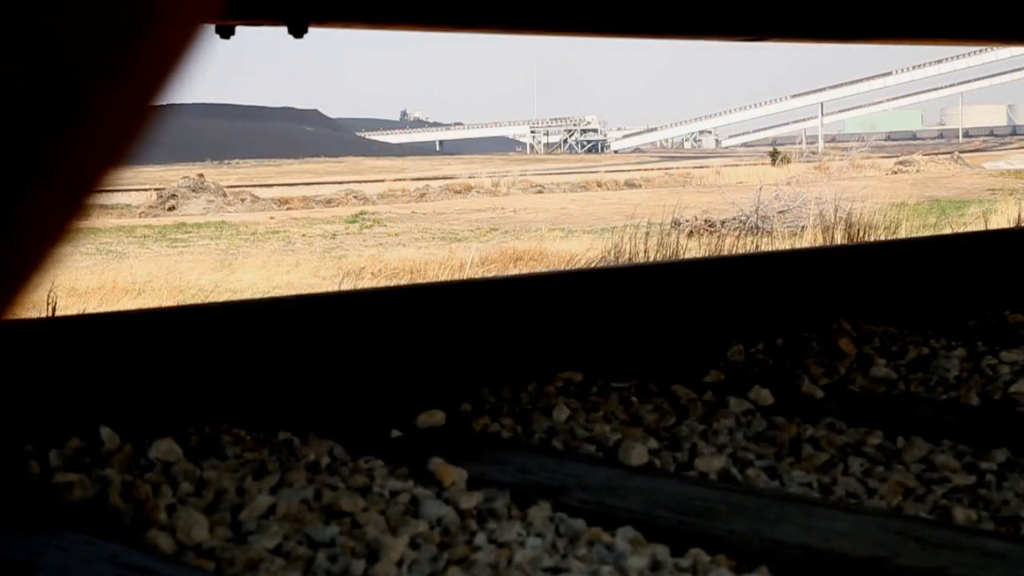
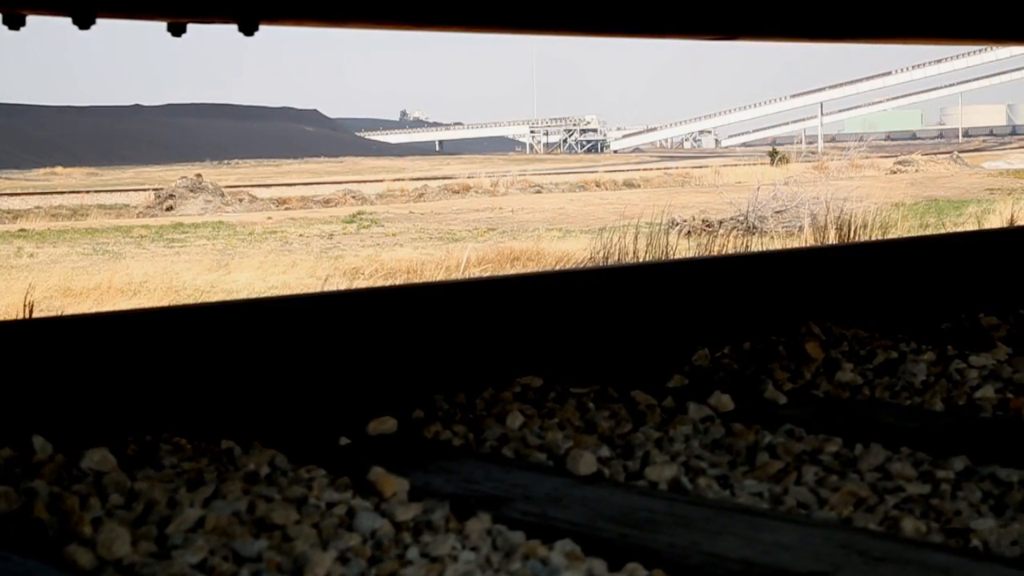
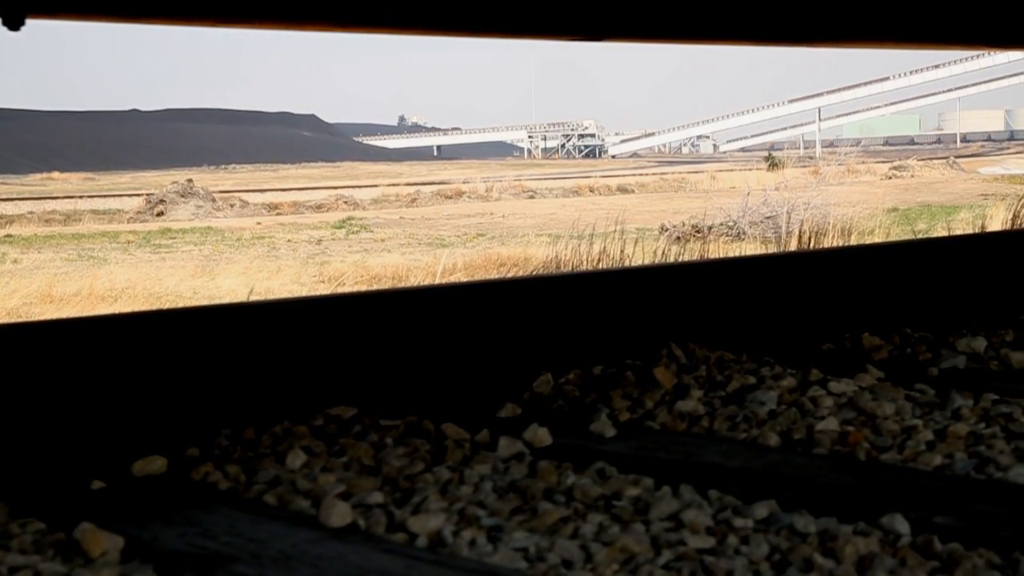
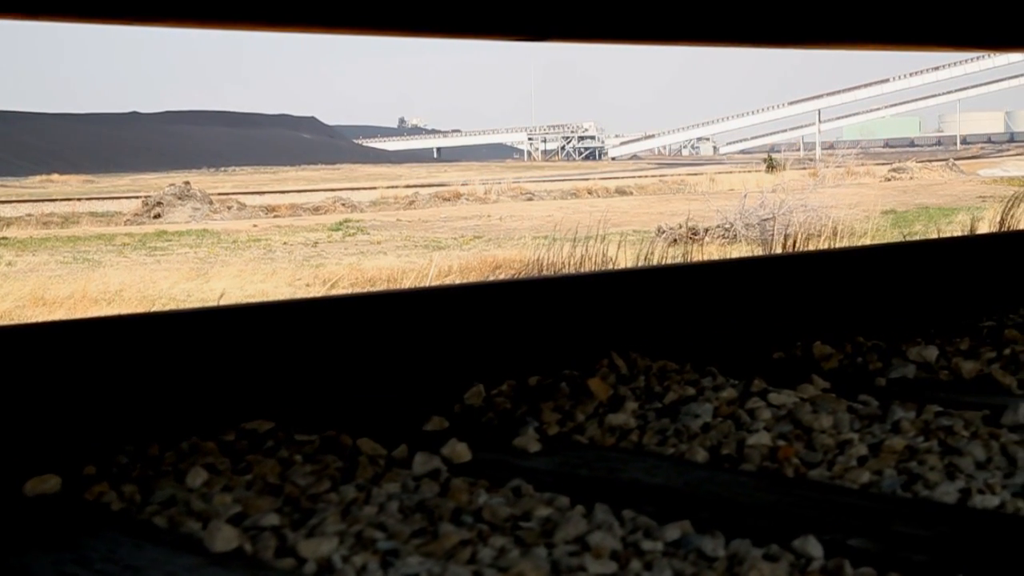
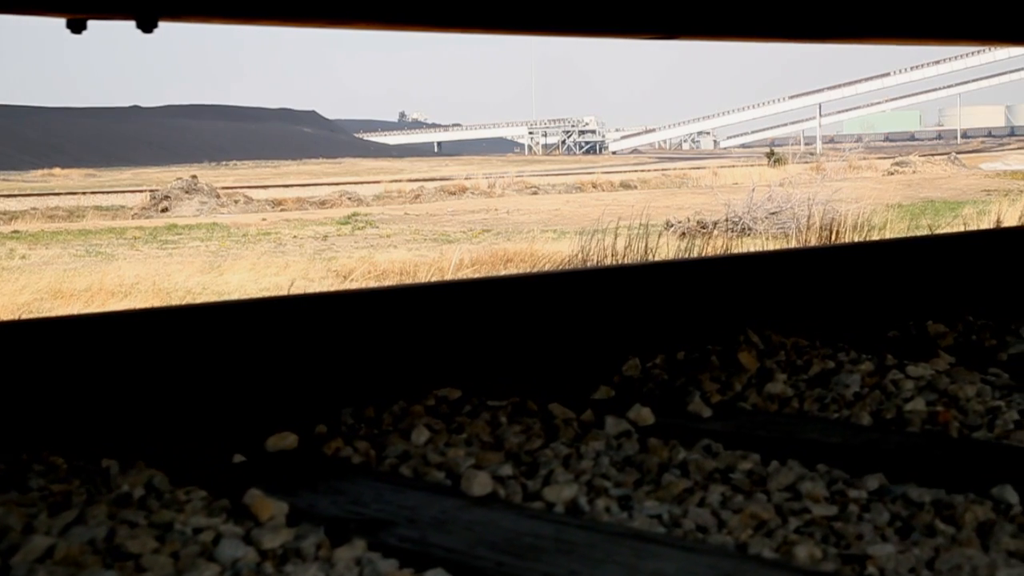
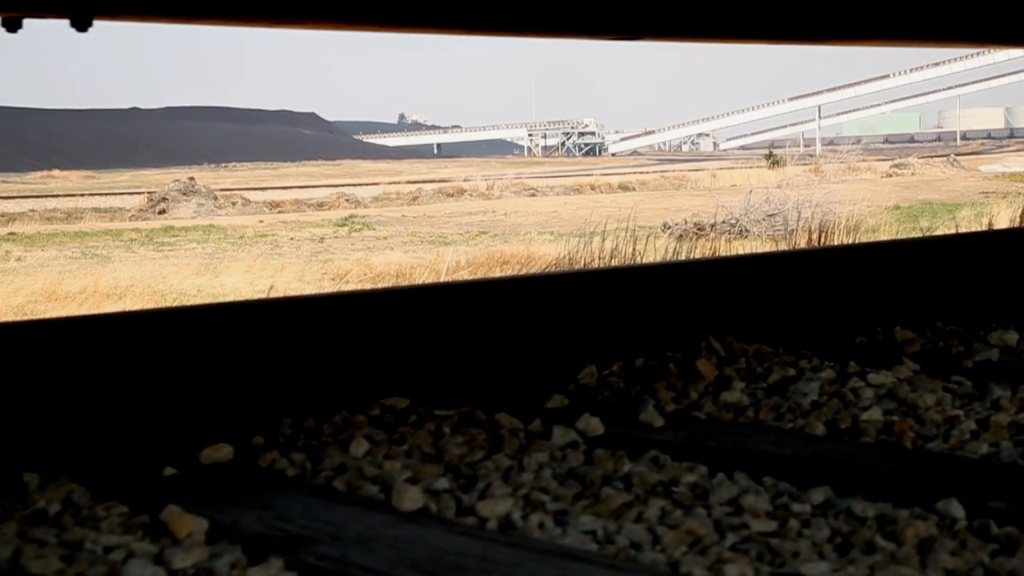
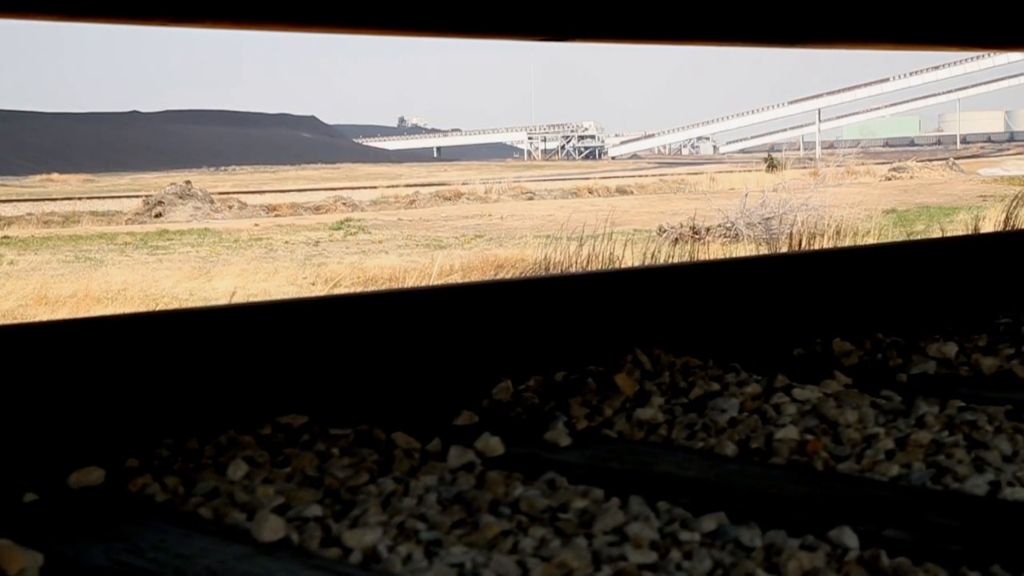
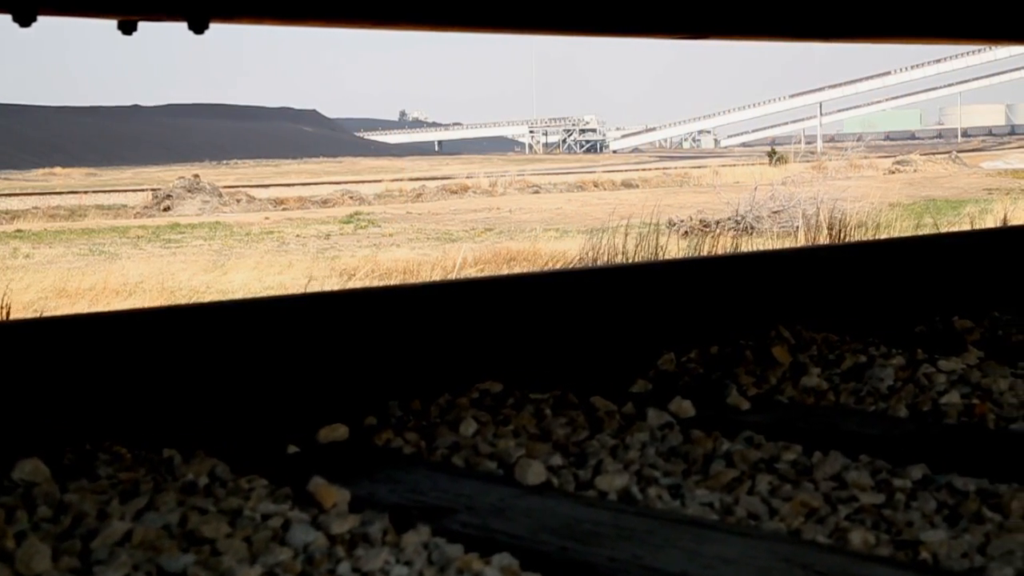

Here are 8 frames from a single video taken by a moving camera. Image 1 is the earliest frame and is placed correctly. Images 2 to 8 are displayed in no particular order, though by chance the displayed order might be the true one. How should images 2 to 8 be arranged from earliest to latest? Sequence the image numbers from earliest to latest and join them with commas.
2, 8, 5, 6, 3, 7, 4
